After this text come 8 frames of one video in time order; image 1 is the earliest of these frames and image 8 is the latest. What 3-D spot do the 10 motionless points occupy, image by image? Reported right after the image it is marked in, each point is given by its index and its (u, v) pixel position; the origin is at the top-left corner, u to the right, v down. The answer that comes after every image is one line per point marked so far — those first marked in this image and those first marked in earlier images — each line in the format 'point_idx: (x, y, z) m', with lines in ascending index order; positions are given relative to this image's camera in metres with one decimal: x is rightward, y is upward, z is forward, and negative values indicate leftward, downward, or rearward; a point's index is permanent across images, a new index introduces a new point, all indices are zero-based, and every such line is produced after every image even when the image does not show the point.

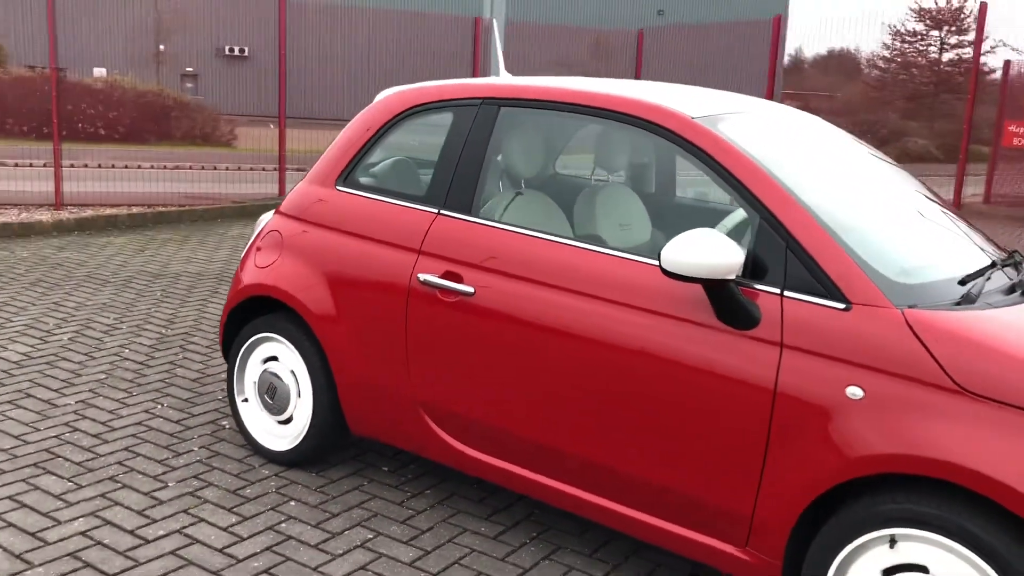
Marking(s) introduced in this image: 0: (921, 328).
0: (+1.1, -0.1, +2.5) m
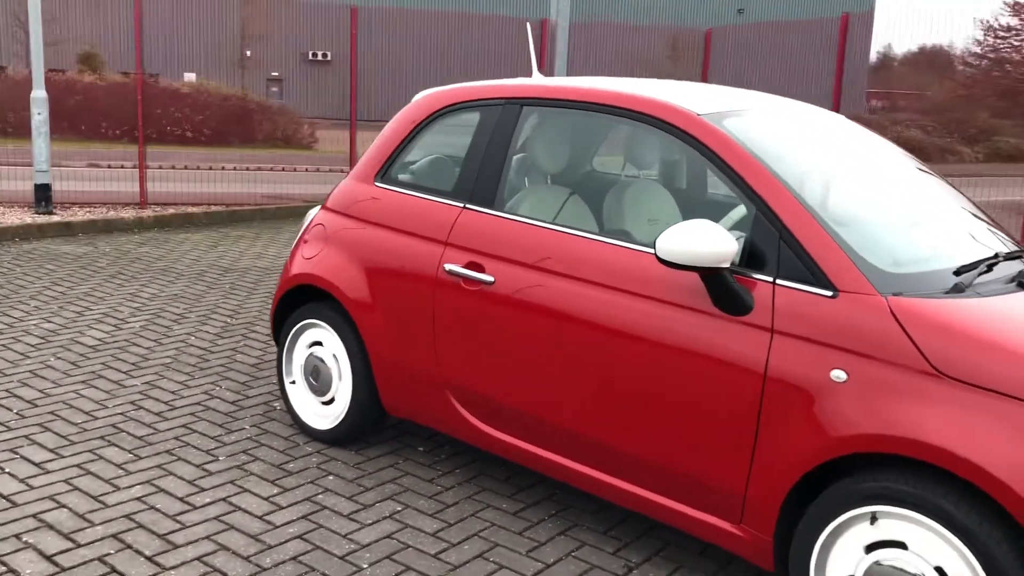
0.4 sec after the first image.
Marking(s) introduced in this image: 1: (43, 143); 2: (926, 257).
0: (+1.1, -0.1, +2.6) m
1: (-4.9, +1.5, +10.2) m
2: (+1.2, +0.1, +3.0) m
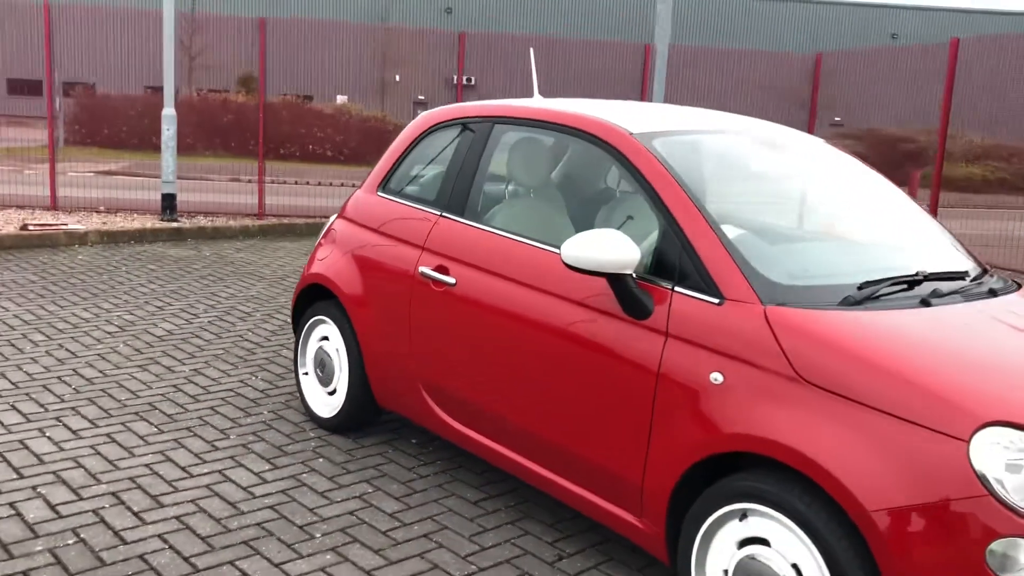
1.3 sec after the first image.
0: (+0.8, -0.1, +2.8) m
1: (-3.9, +1.5, +11.2) m
2: (+1.0, +0.1, +3.1) m
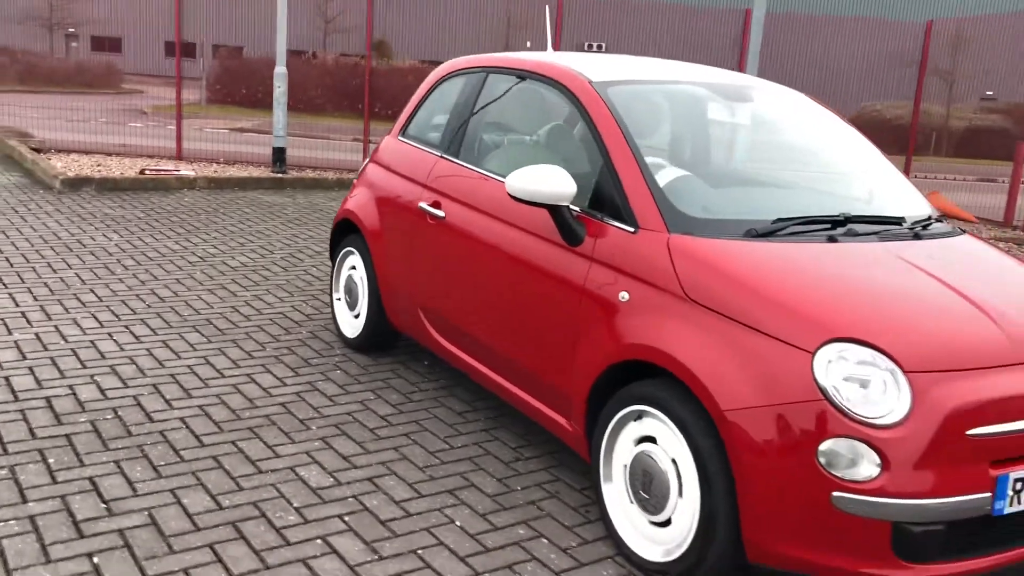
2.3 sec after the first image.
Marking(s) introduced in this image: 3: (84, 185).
0: (+0.5, +0.1, +3.1) m
1: (-2.9, +2.2, +12.0) m
2: (+0.8, +0.3, +3.4) m
3: (-4.3, +1.0, +9.6) m
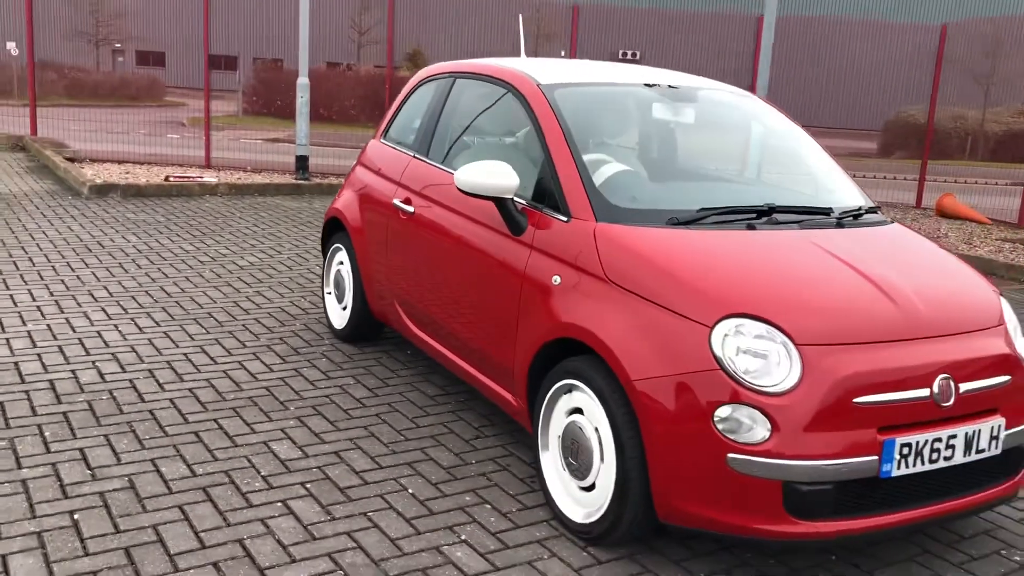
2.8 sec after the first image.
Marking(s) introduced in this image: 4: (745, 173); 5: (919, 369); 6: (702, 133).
0: (+0.3, +0.2, +3.4) m
1: (-2.7, +2.2, +12.4) m
2: (+0.6, +0.3, +3.6) m
3: (-4.2, +1.0, +10.1) m
4: (+1.0, +0.5, +4.0) m
5: (+1.3, -0.2, +3.0) m
6: (+0.8, +0.7, +4.1) m
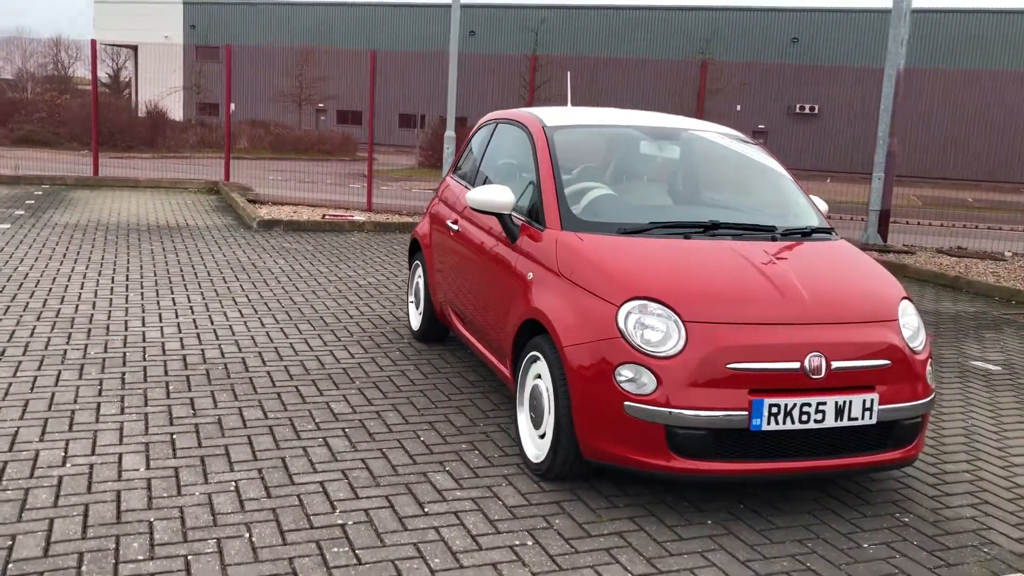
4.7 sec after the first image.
0: (+0.2, +0.2, +4.3) m
1: (-1.0, +1.7, +13.9) m
2: (+0.6, +0.3, +4.5) m
3: (-2.9, +0.8, +11.8) m
4: (+1.0, +0.5, +4.8) m
5: (+1.1, -0.2, +3.8) m
6: (+0.9, +0.6, +5.0) m
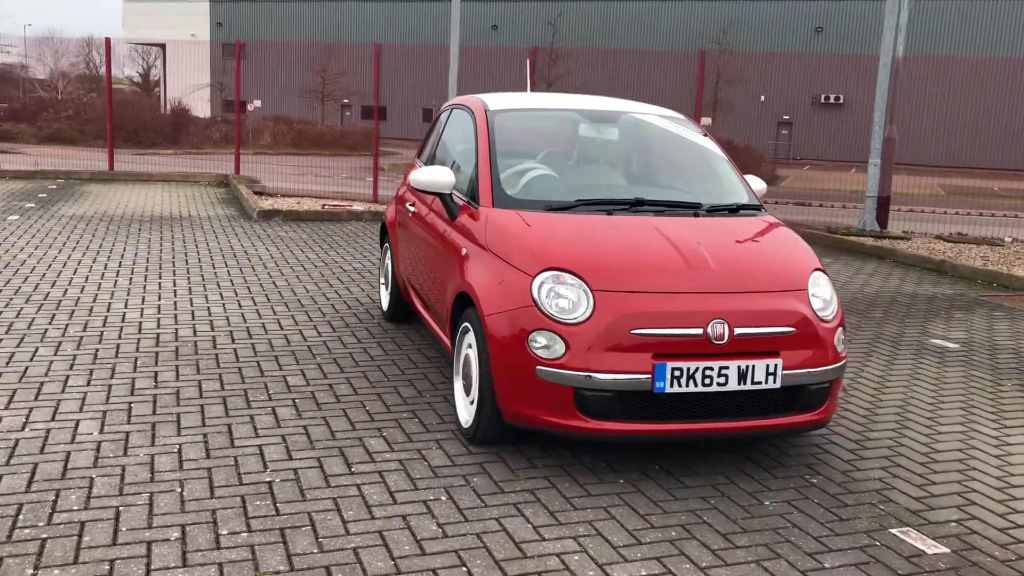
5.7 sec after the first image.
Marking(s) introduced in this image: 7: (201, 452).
0: (-0.1, +0.3, +4.5) m
1: (-1.0, +1.9, +14.1) m
2: (+0.3, +0.5, +4.7) m
3: (-3.0, +0.9, +12.1) m
4: (+0.7, +0.6, +5.0) m
5: (+0.8, -0.1, +4.0) m
6: (+0.6, +0.8, +5.2) m
7: (-1.4, -0.7, +4.2) m
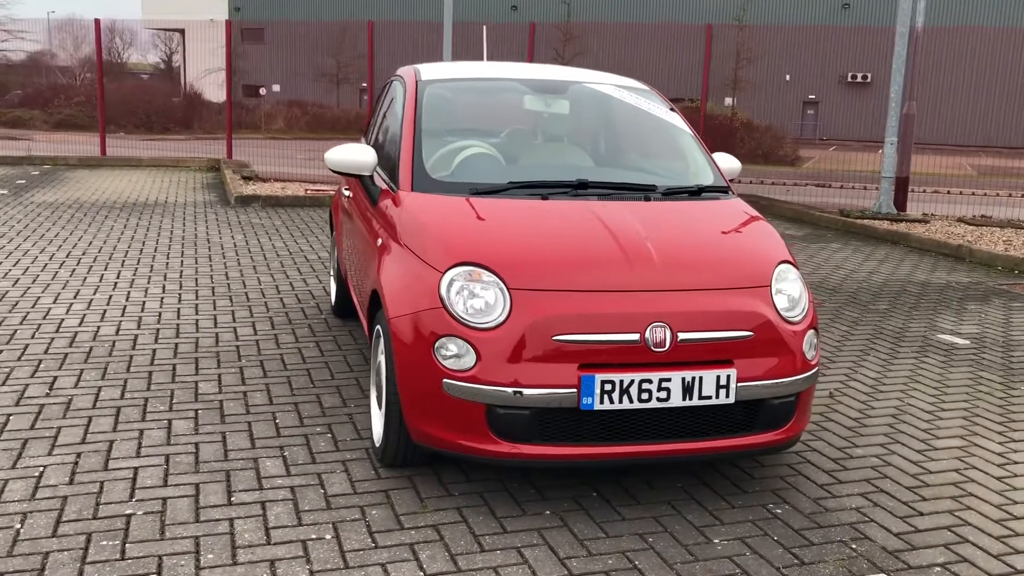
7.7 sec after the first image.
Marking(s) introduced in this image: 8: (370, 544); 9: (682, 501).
0: (-0.4, +0.3, +3.9) m
1: (-1.1, +2.1, +13.5) m
2: (-0.1, +0.5, +4.1) m
3: (-3.1, +1.0, +11.6) m
4: (+0.4, +0.6, +4.4) m
5: (+0.4, -0.1, +3.3) m
6: (+0.3, +0.8, +4.5) m
7: (-1.7, -0.7, +3.6) m
8: (-0.5, -0.8, +3.2) m
9: (+0.6, -0.8, +3.6) m
